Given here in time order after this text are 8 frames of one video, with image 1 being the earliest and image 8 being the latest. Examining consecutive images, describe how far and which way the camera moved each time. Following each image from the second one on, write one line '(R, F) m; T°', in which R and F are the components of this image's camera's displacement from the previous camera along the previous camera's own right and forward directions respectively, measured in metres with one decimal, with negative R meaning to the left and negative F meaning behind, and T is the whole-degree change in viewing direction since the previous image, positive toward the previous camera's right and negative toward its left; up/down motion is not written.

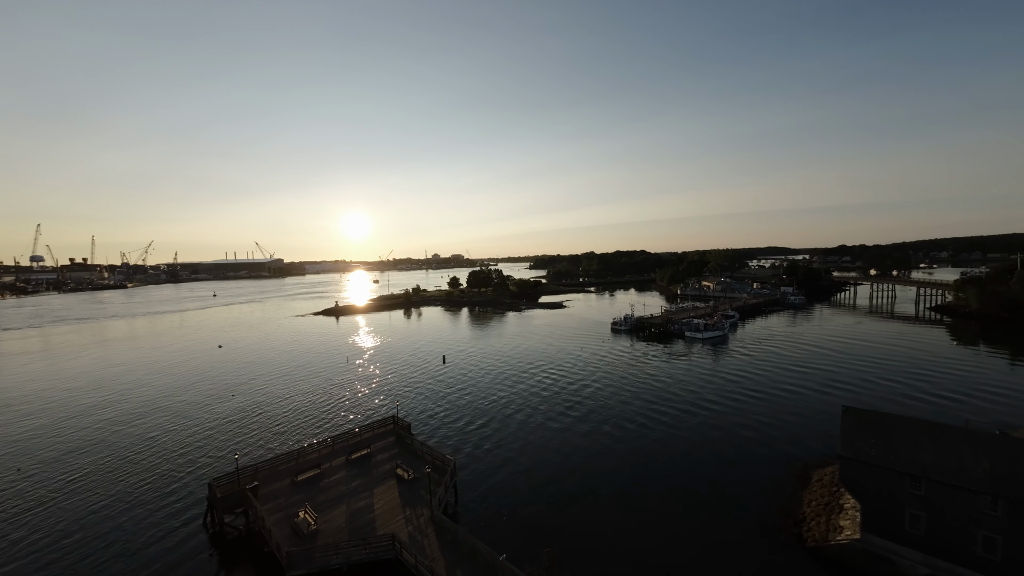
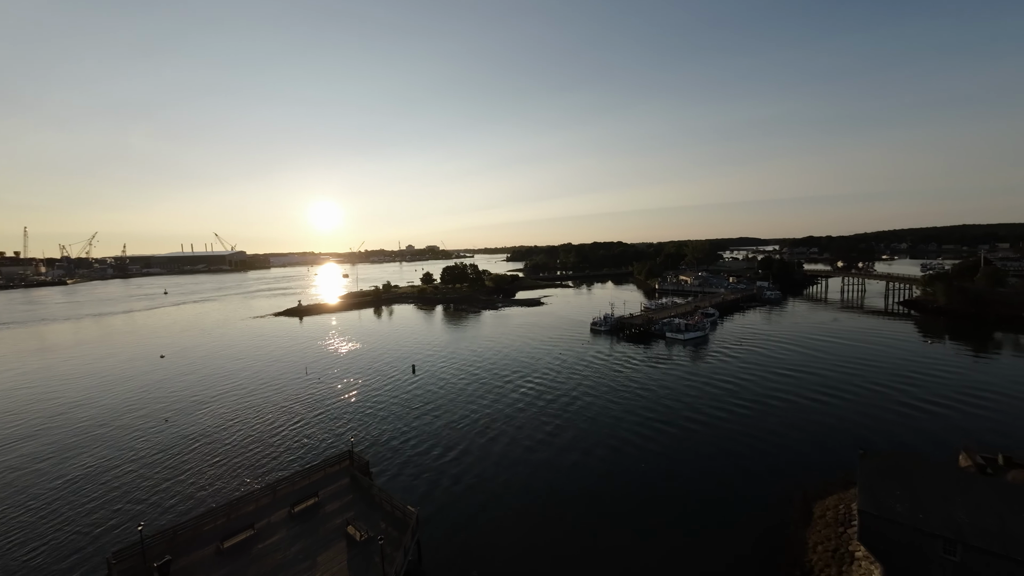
(+0.2, +2.0) m; +3°
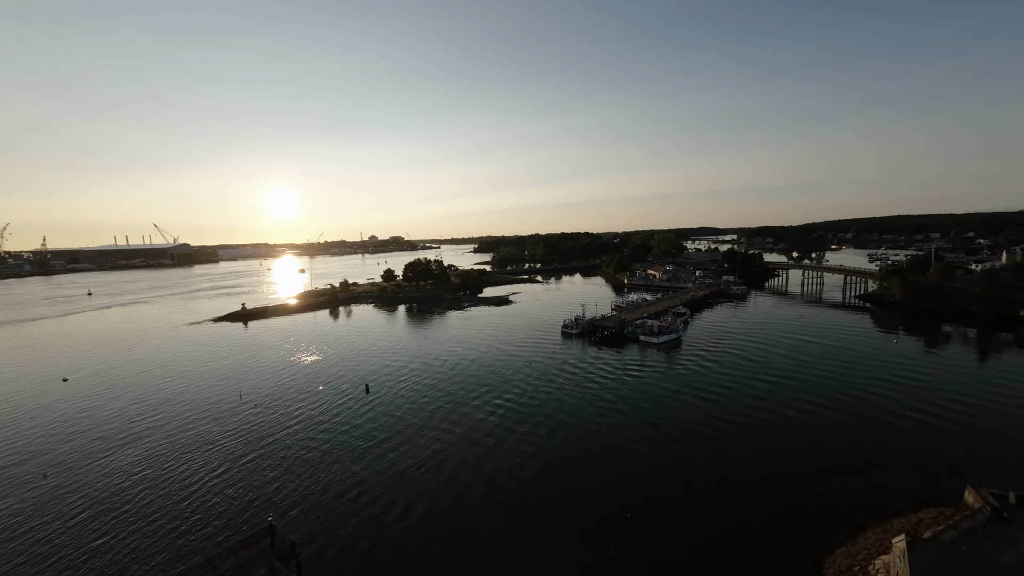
(+0.1, +2.7) m; +4°
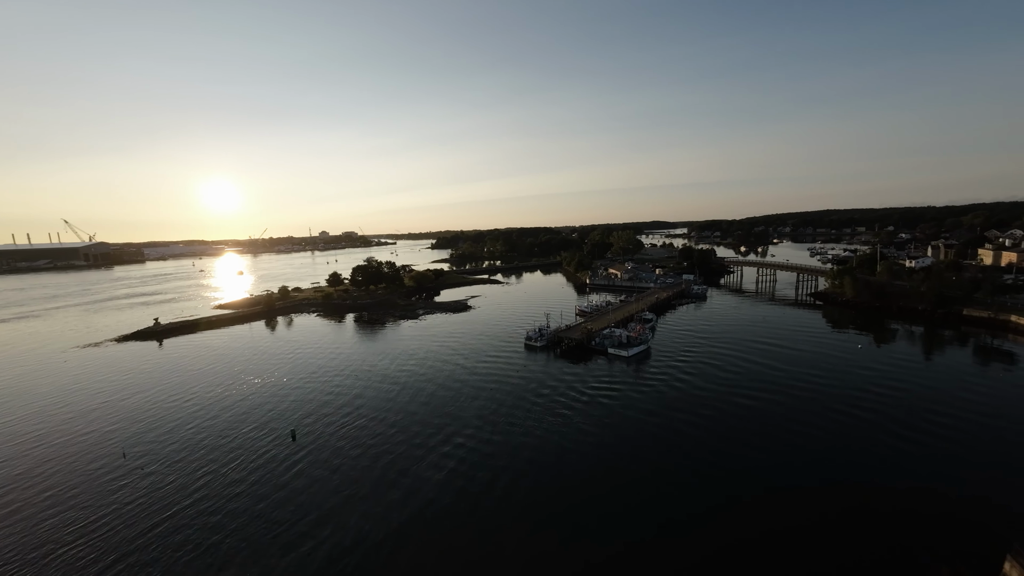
(+0.1, +3.6) m; +5°
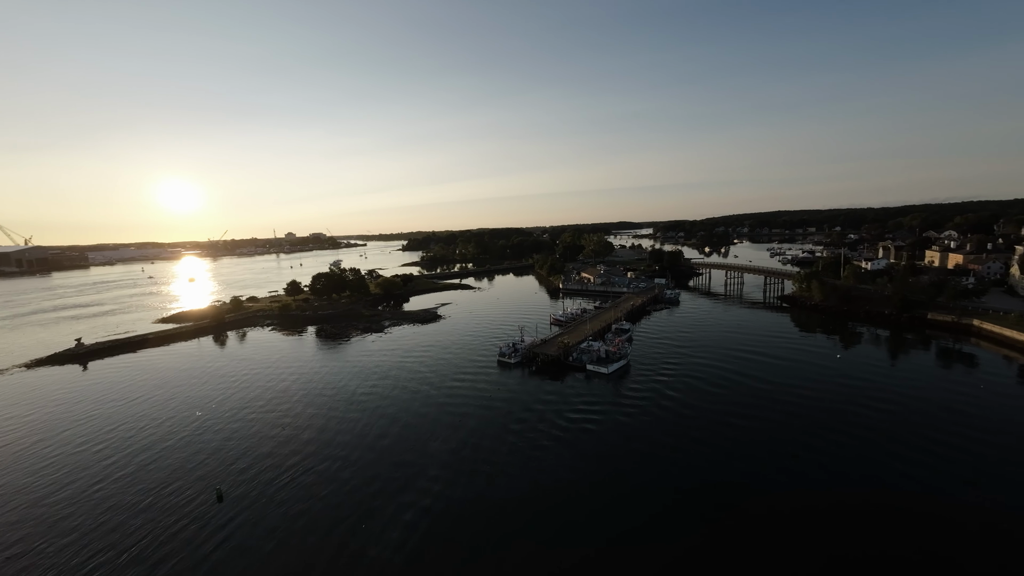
(+0.1, +2.3) m; +4°
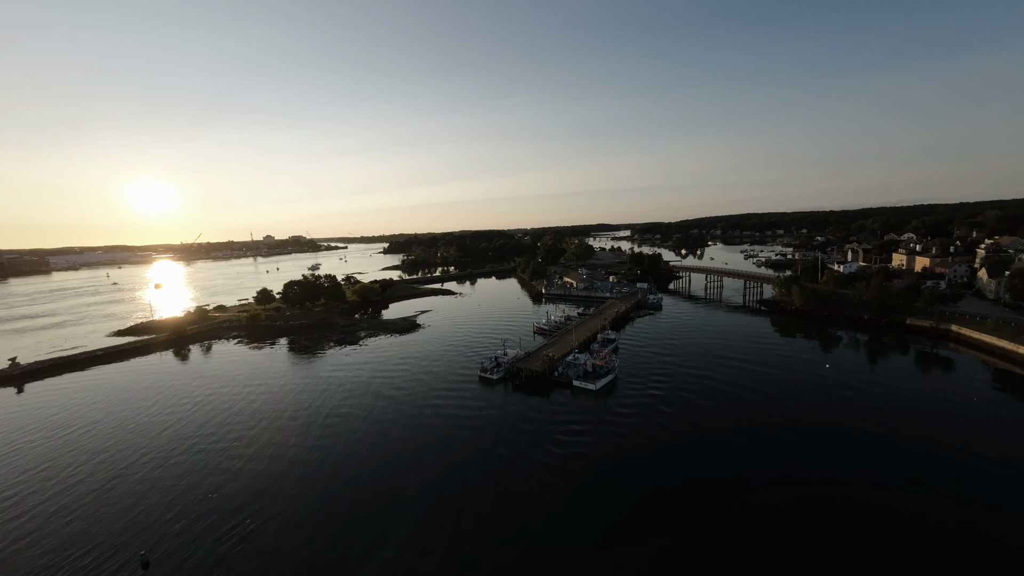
(+0.1, +1.6) m; +2°
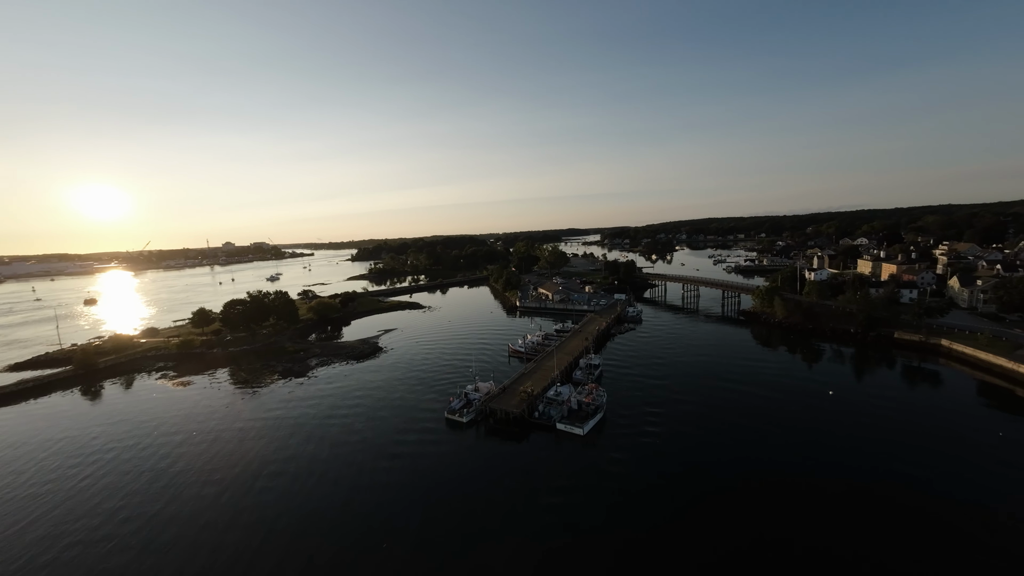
(+0.1, +4.8) m; +4°
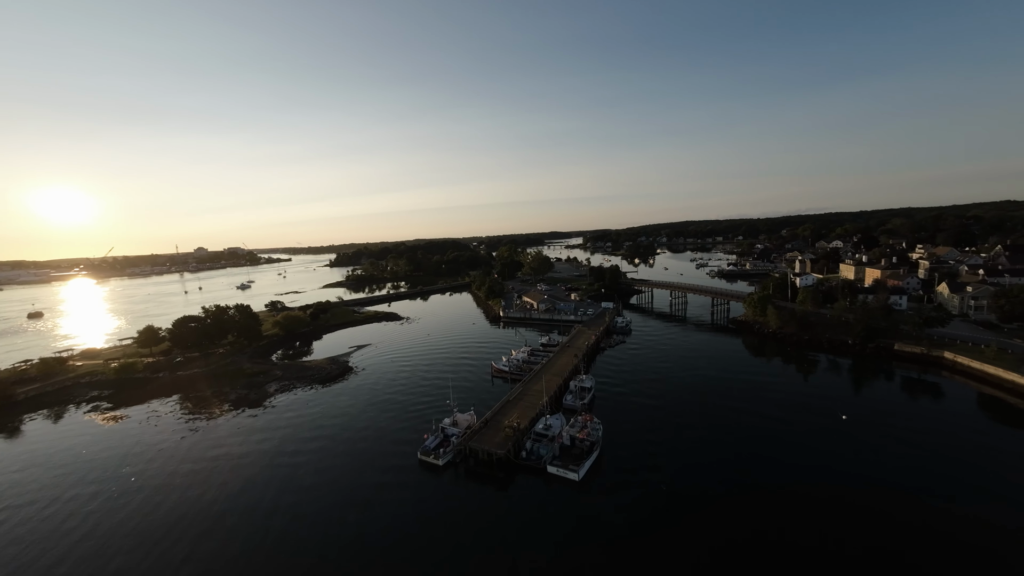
(+0.1, +3.8) m; +2°
